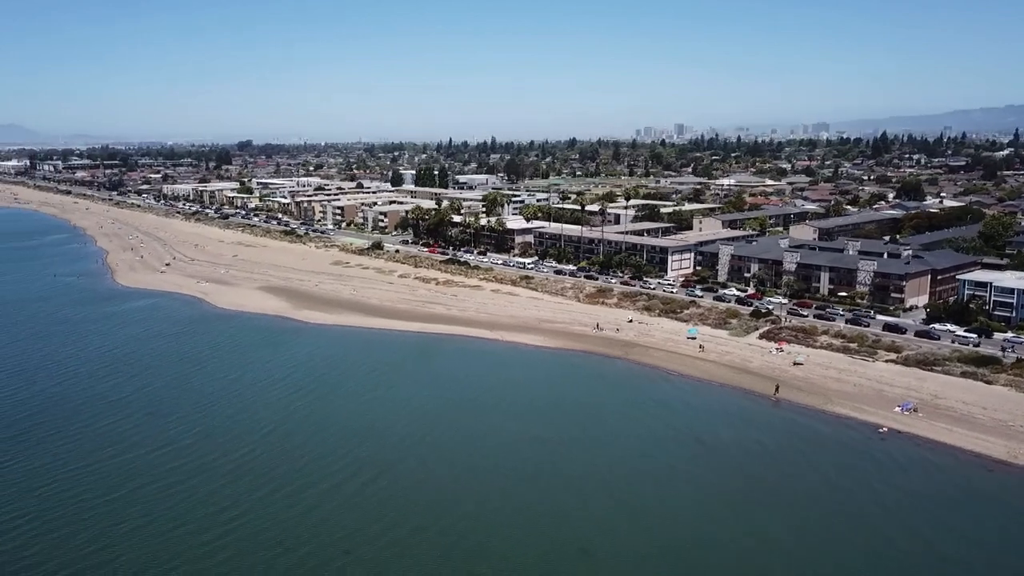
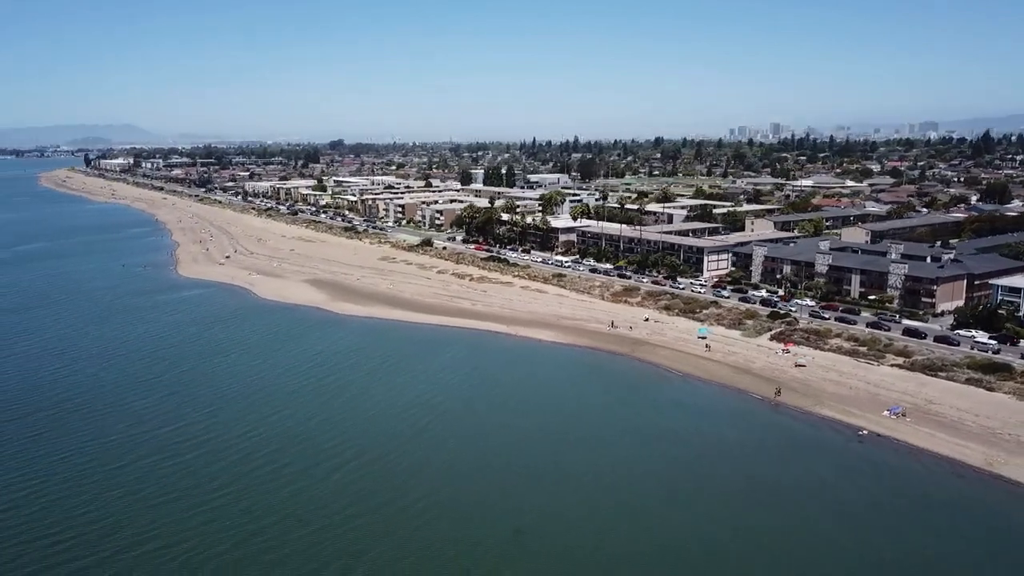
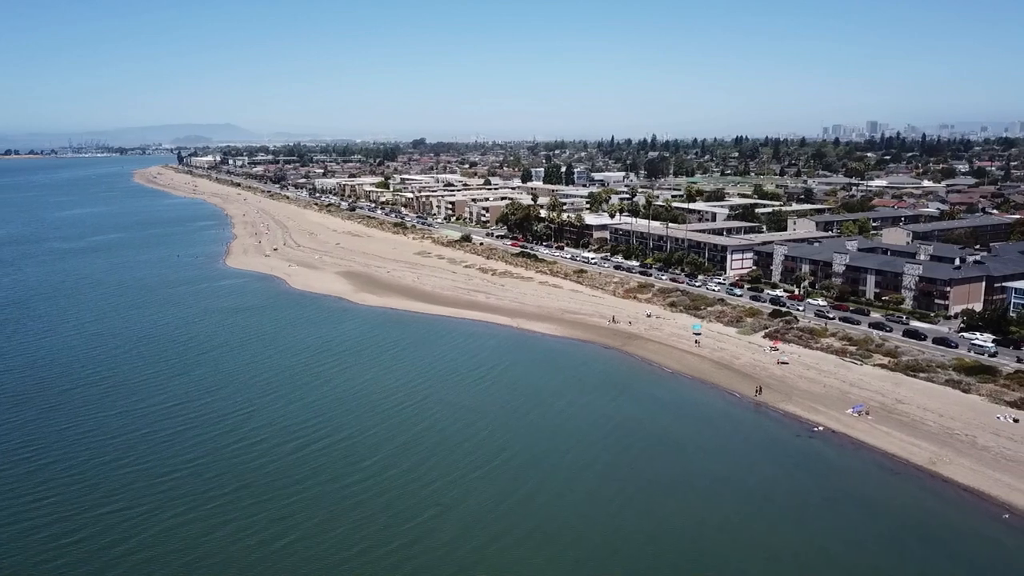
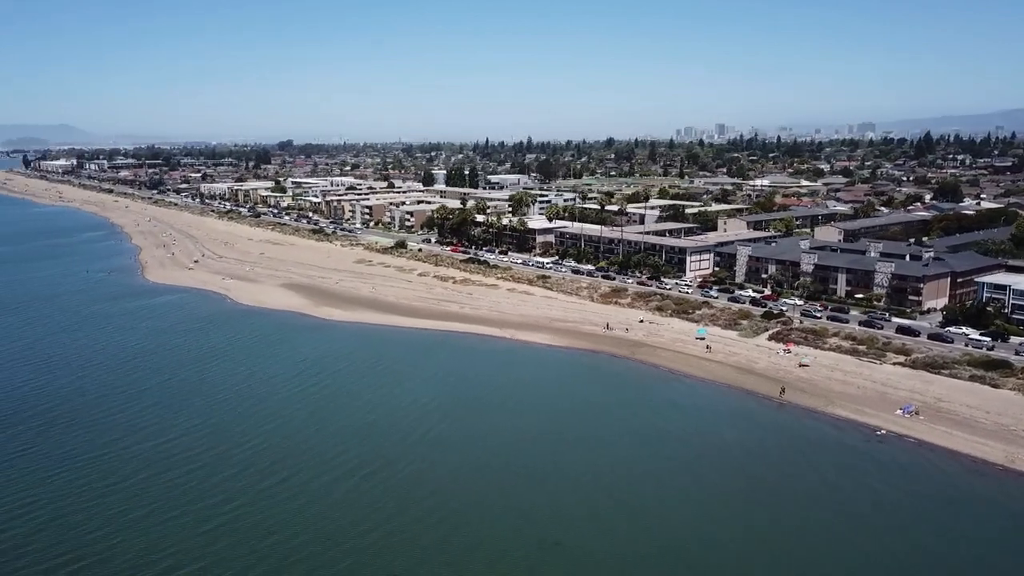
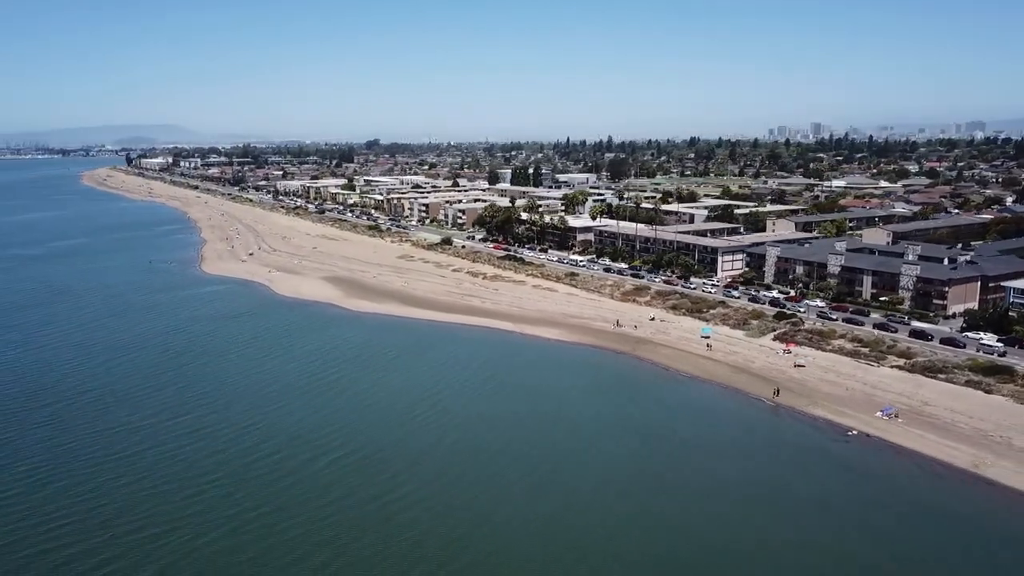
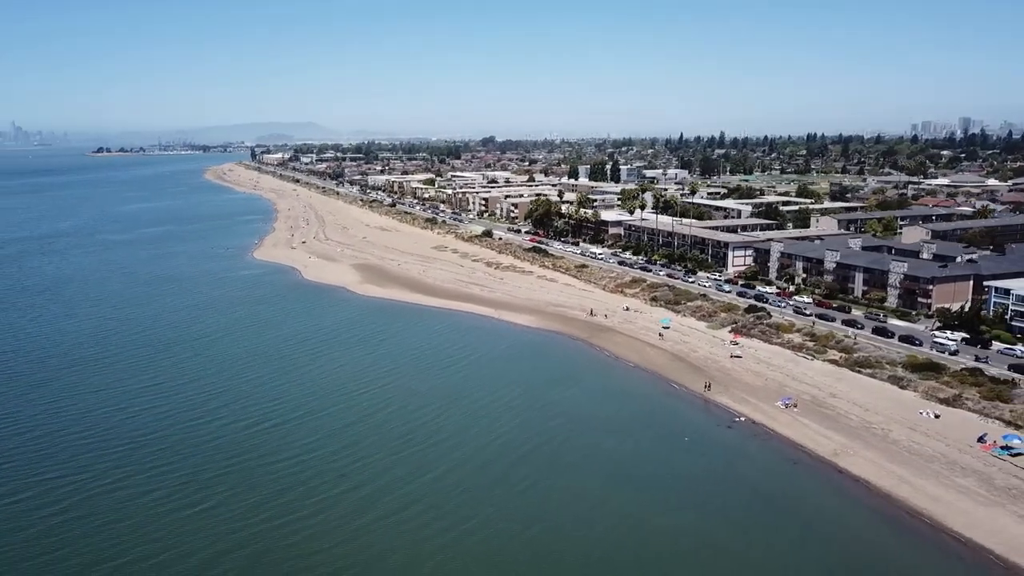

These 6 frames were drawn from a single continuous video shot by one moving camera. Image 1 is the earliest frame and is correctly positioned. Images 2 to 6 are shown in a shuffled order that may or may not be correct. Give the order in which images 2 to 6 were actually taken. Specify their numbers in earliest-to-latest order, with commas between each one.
4, 2, 5, 3, 6
